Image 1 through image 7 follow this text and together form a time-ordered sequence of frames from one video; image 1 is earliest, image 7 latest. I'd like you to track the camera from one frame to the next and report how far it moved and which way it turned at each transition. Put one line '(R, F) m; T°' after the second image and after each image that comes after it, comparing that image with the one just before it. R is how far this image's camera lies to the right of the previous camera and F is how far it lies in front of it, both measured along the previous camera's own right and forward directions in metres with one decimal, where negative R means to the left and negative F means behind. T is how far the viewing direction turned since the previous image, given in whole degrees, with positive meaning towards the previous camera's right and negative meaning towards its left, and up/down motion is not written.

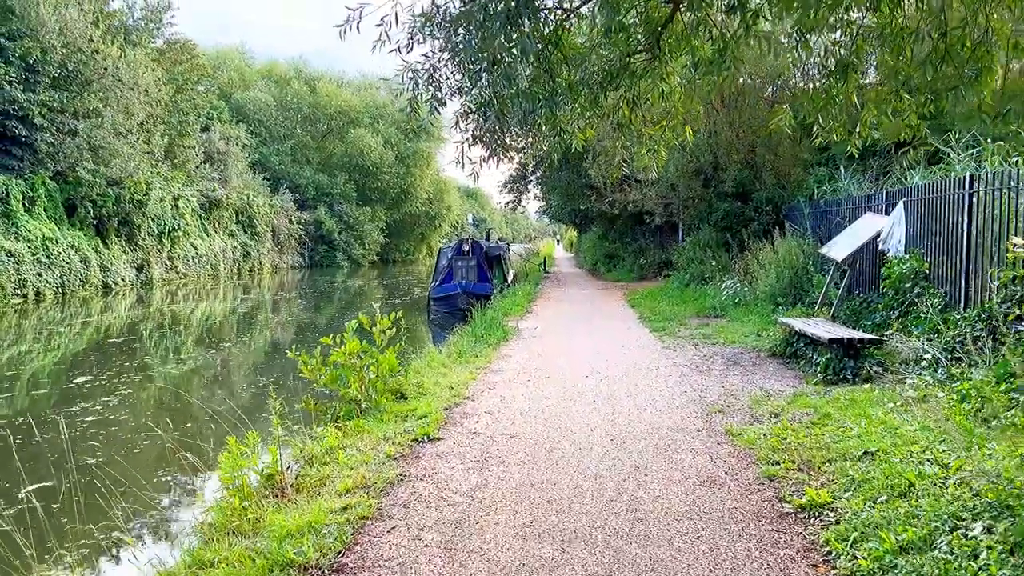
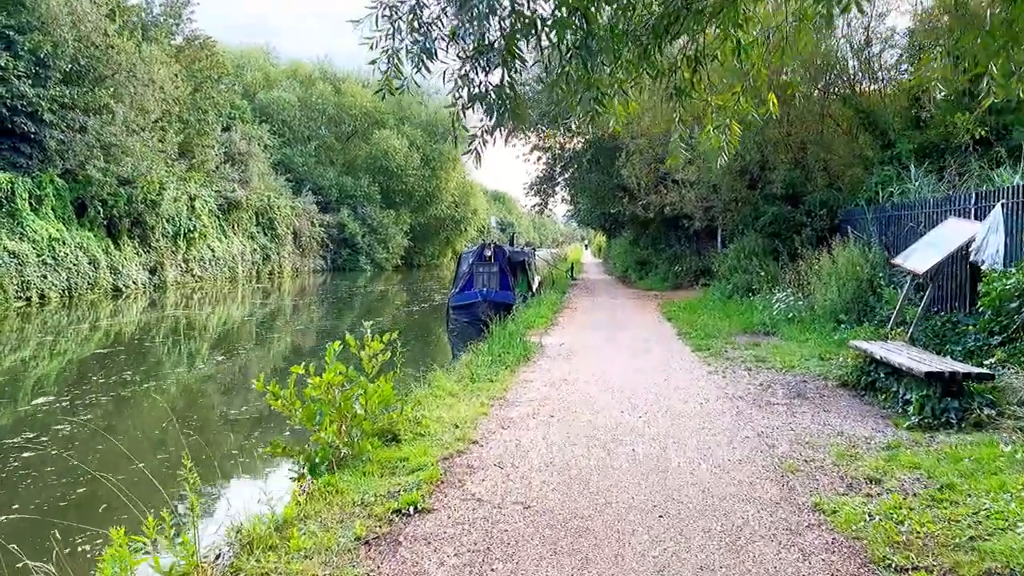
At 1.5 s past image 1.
(+0.1, +1.3) m; -2°
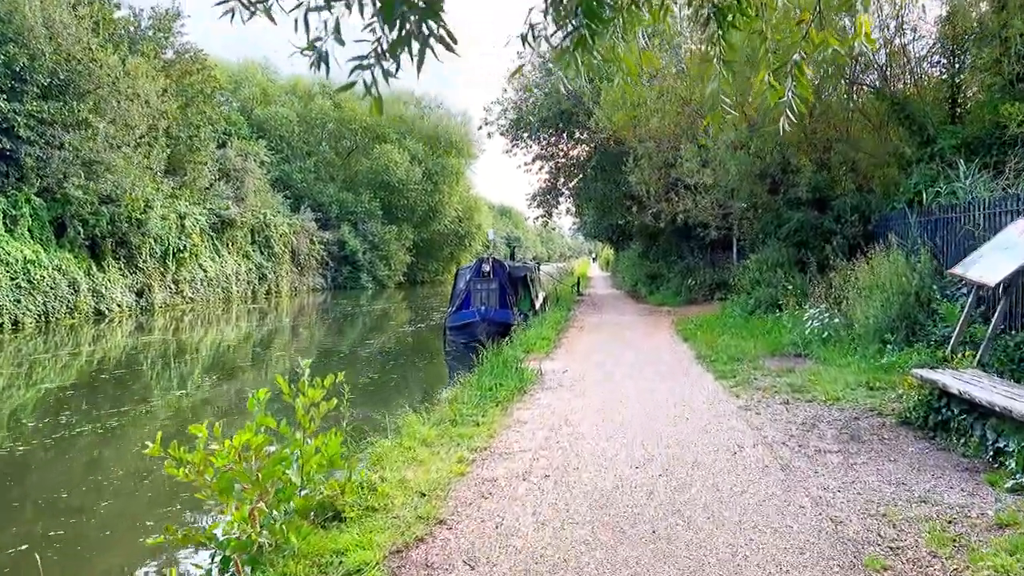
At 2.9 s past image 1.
(+0.2, +1.3) m; -1°
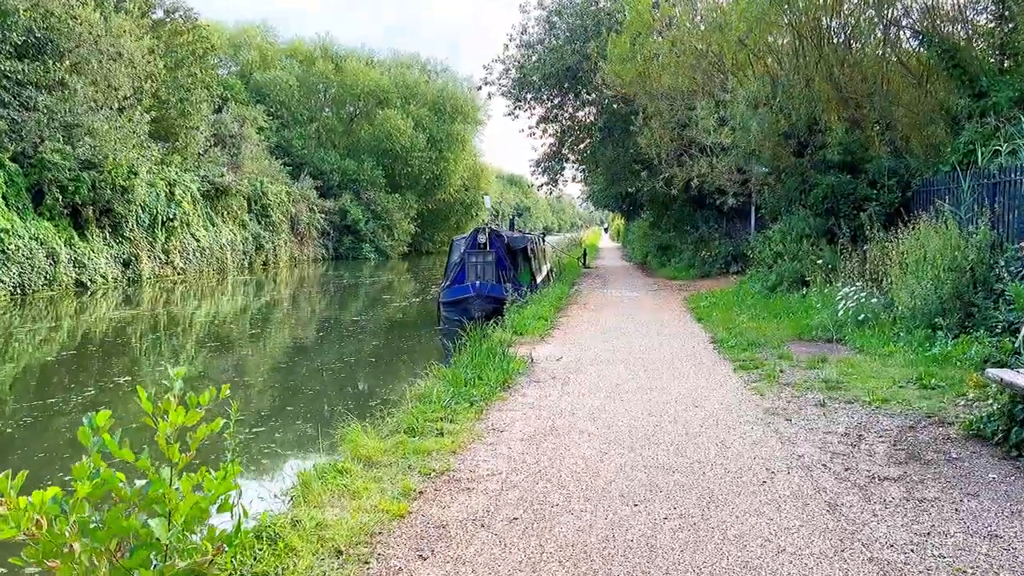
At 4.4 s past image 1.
(+0.3, +1.3) m; -1°
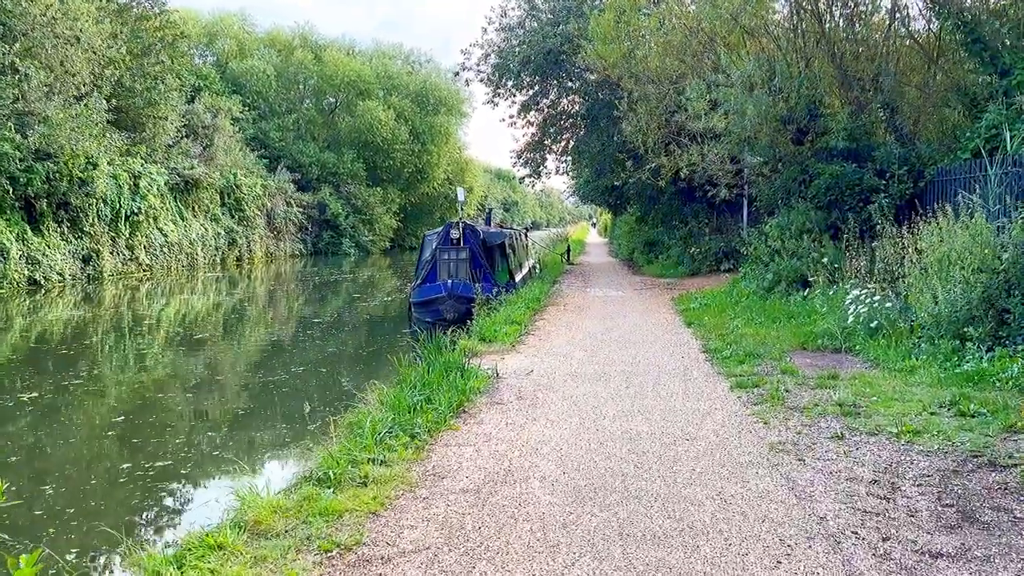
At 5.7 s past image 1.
(+0.2, +1.1) m; +1°
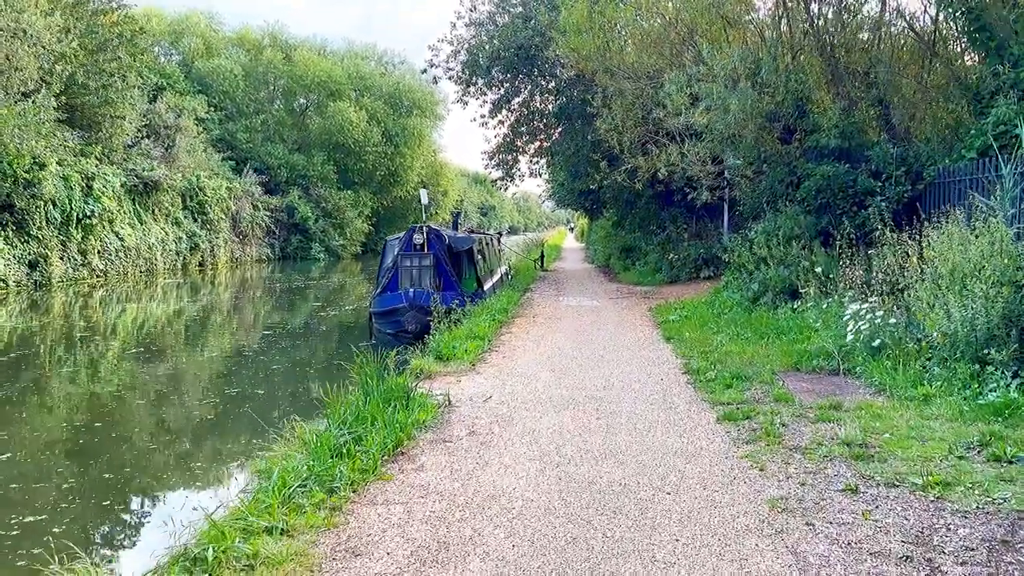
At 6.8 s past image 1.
(+0.2, +0.9) m; +2°
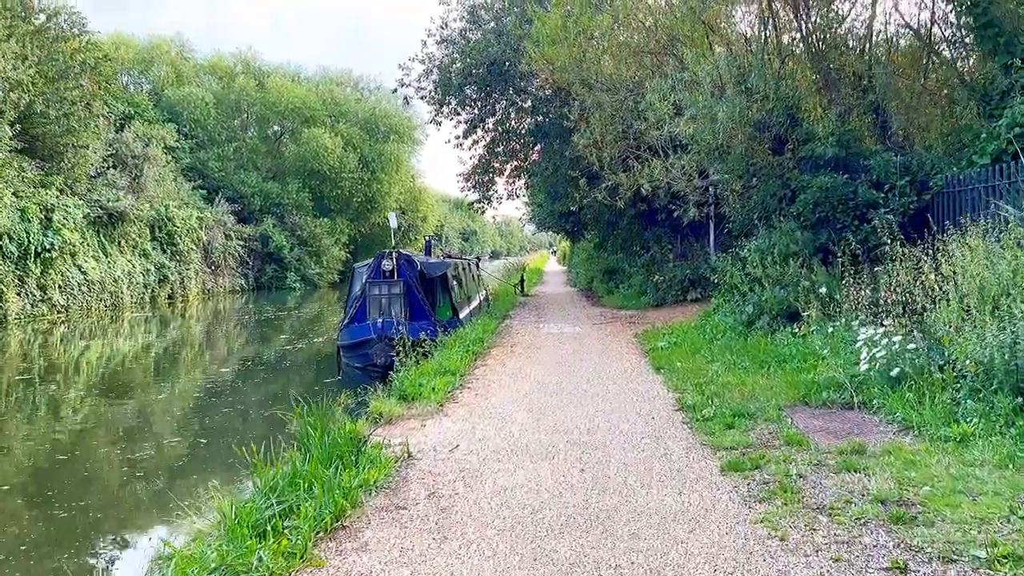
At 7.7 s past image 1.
(+0.1, +0.8) m; +1°
